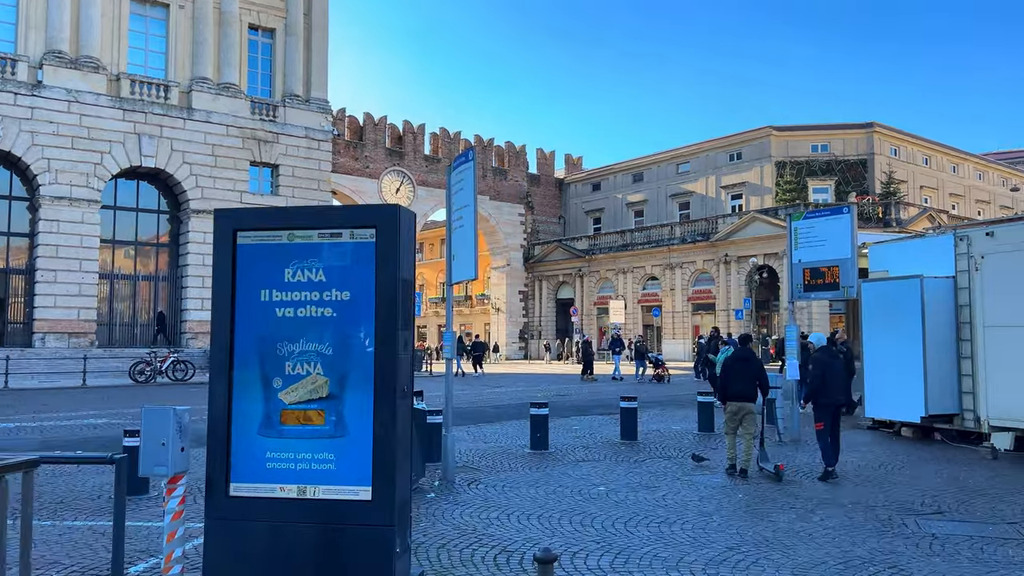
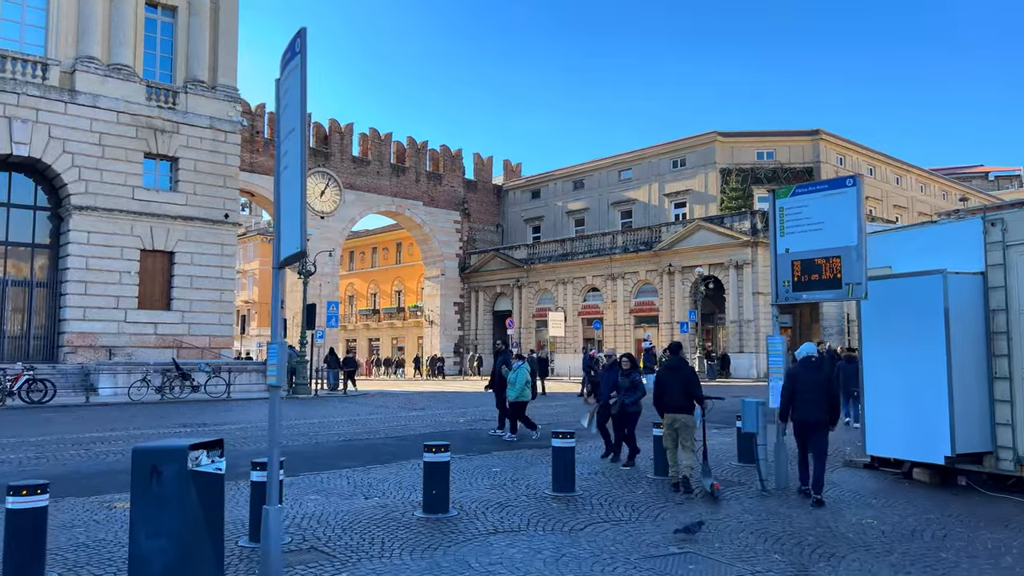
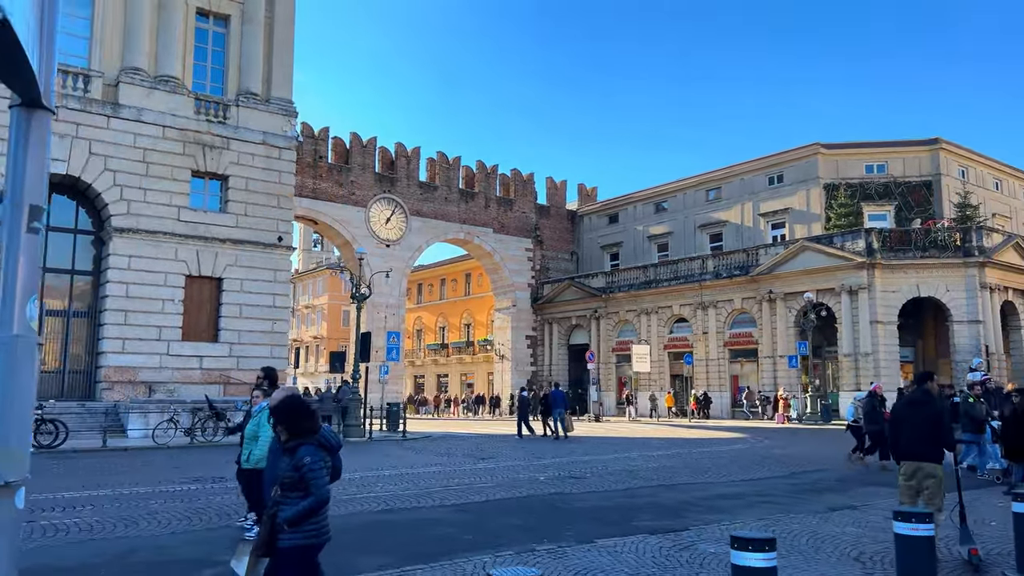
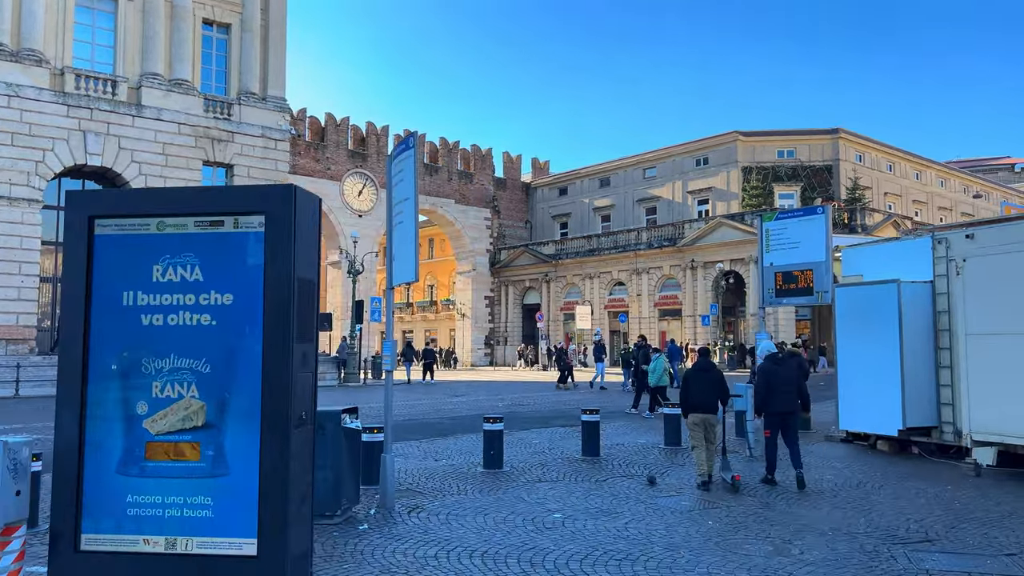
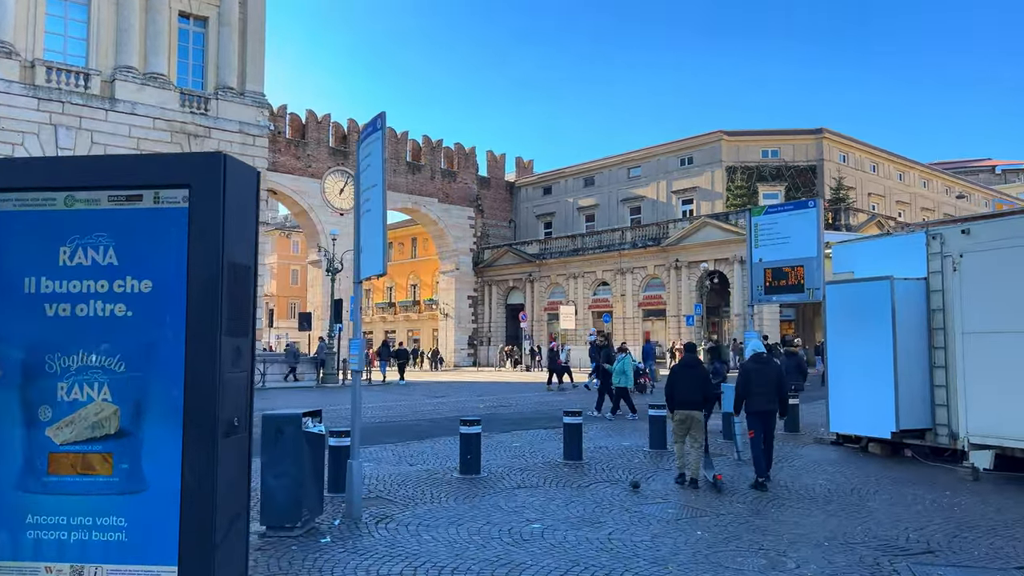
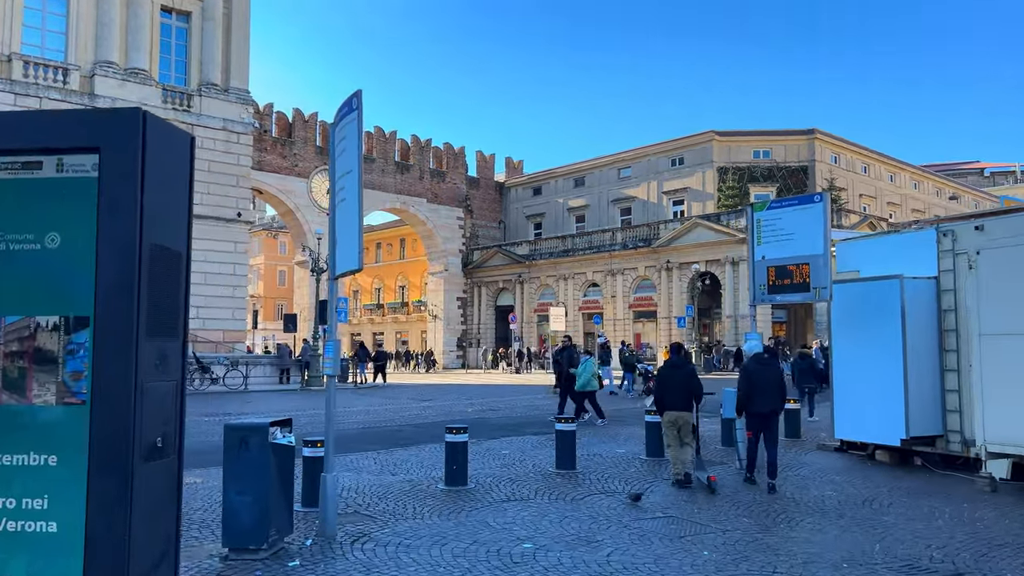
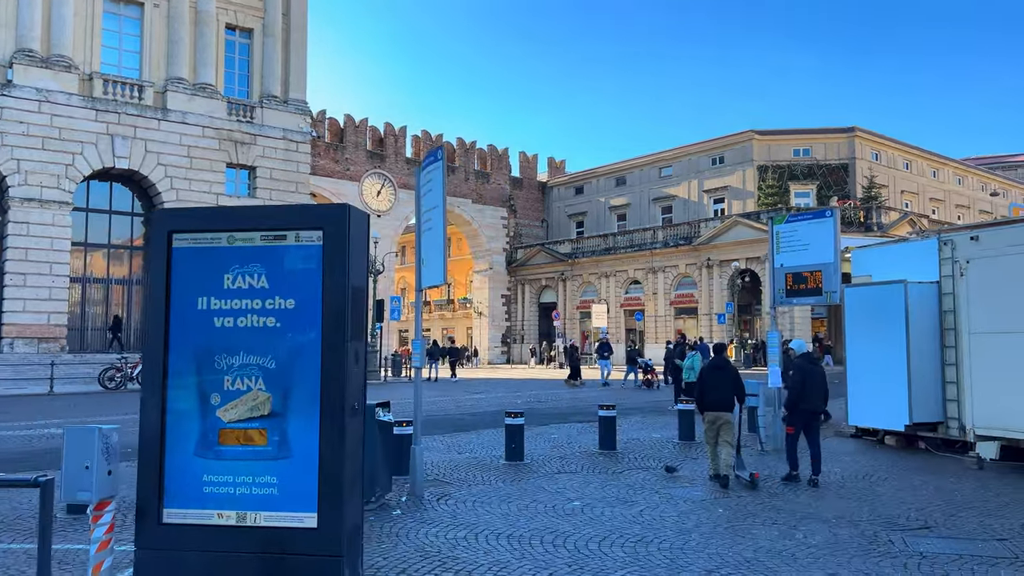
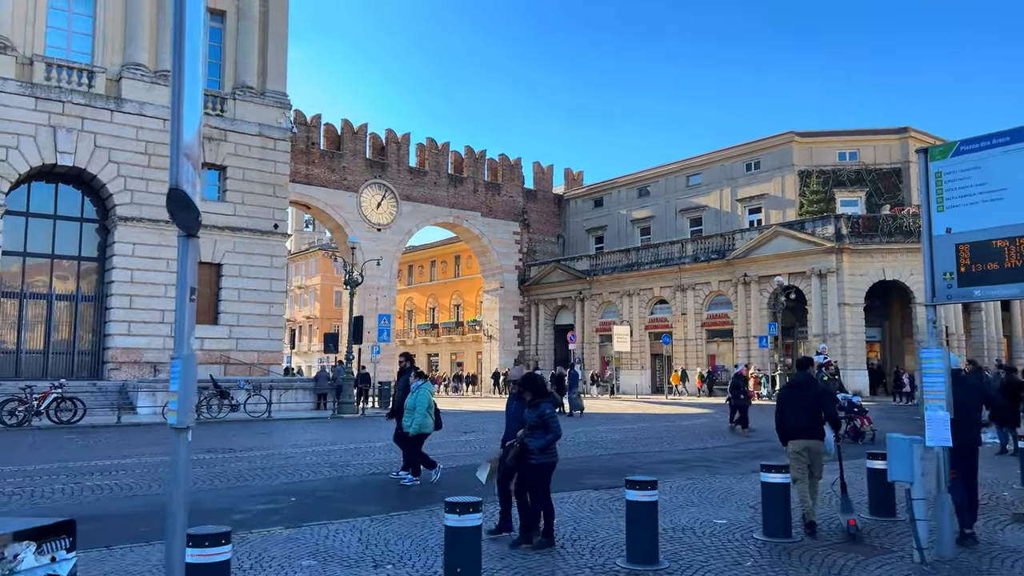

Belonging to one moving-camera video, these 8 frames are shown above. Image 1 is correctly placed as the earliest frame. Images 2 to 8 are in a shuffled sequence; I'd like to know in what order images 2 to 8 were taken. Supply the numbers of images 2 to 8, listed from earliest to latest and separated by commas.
7, 4, 5, 6, 2, 8, 3
